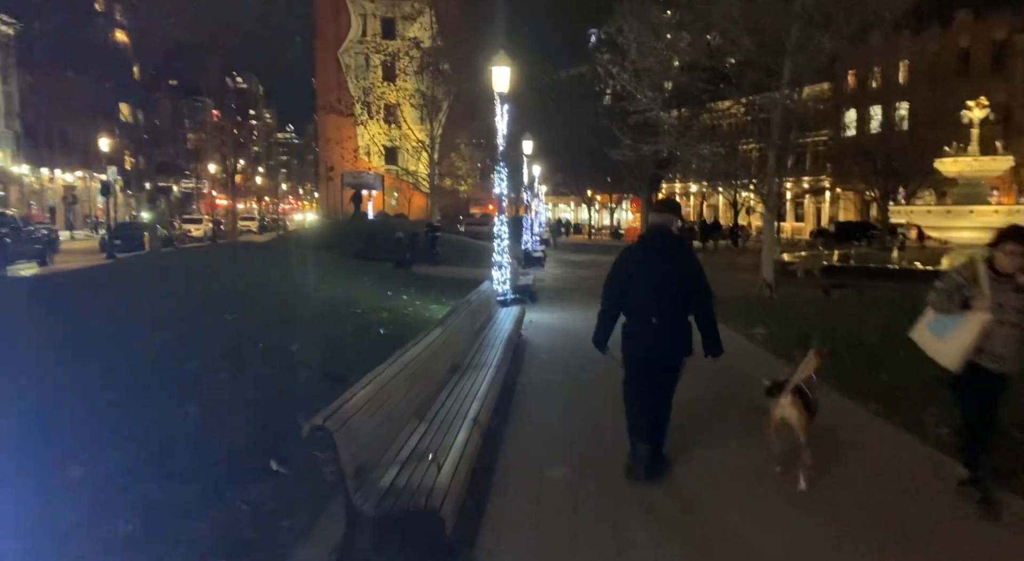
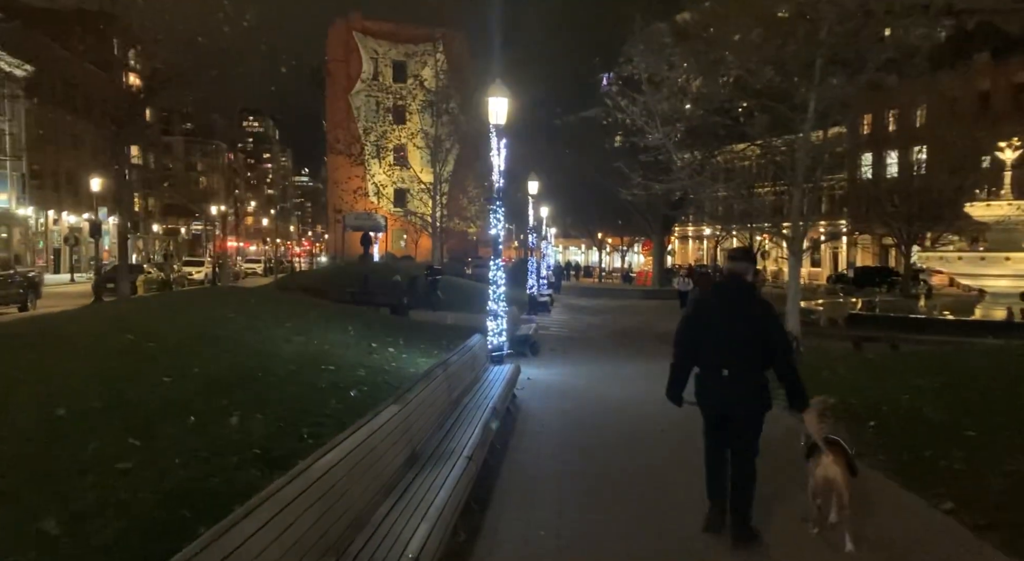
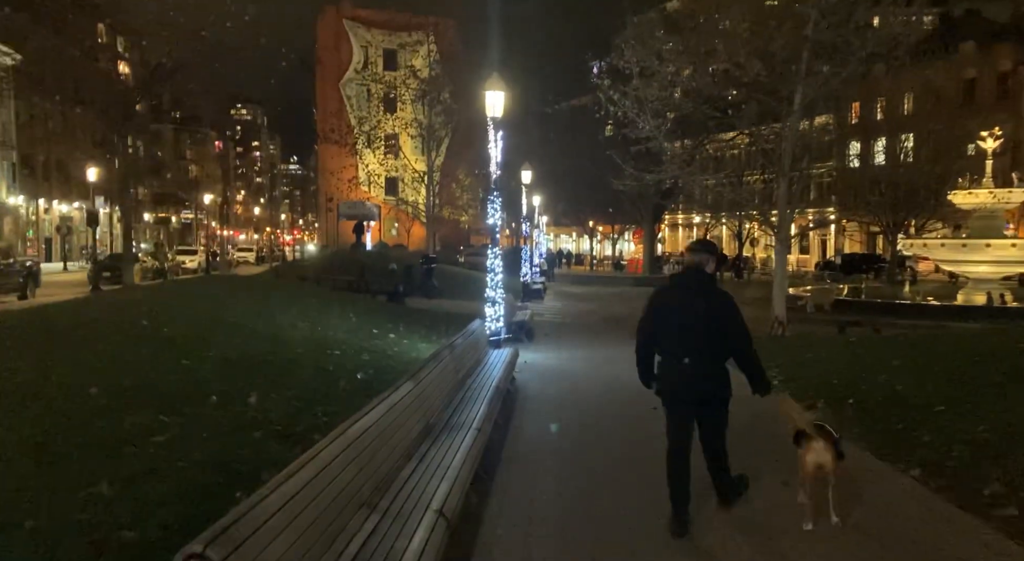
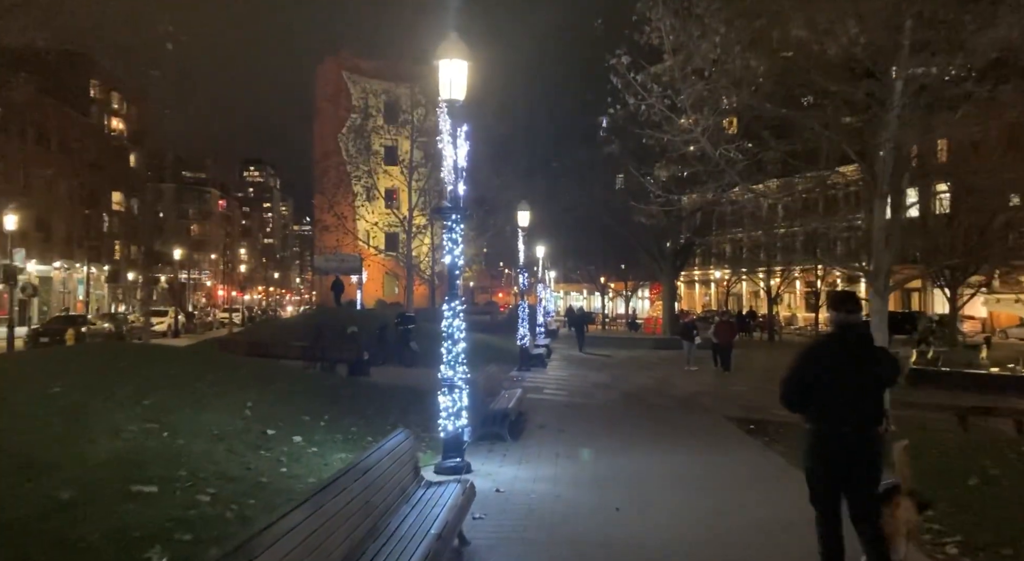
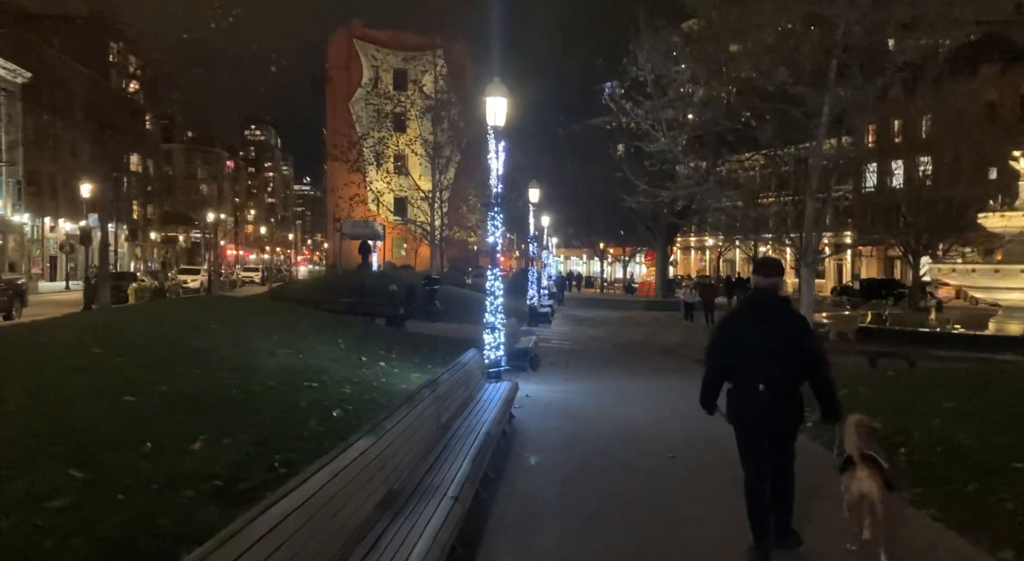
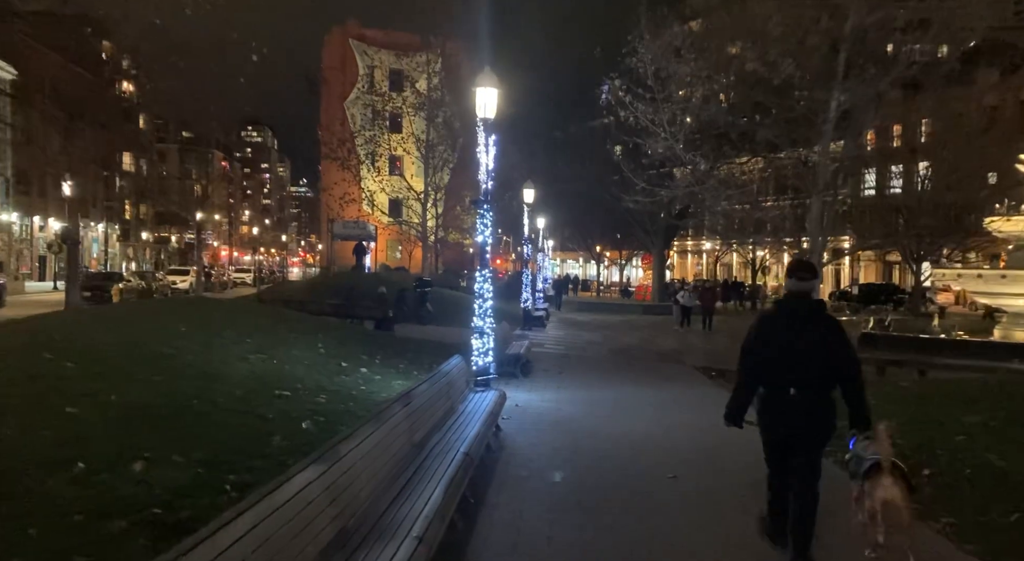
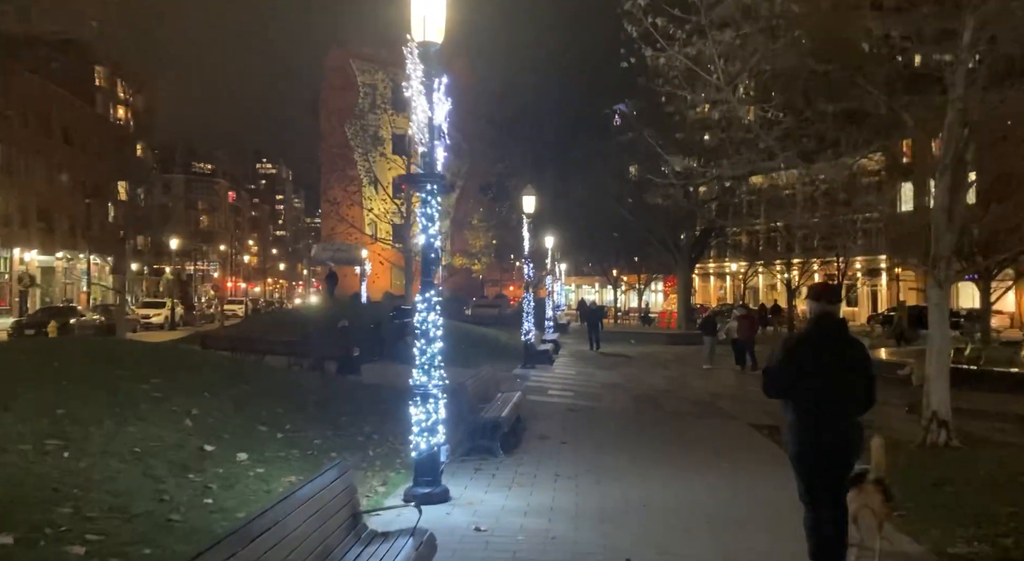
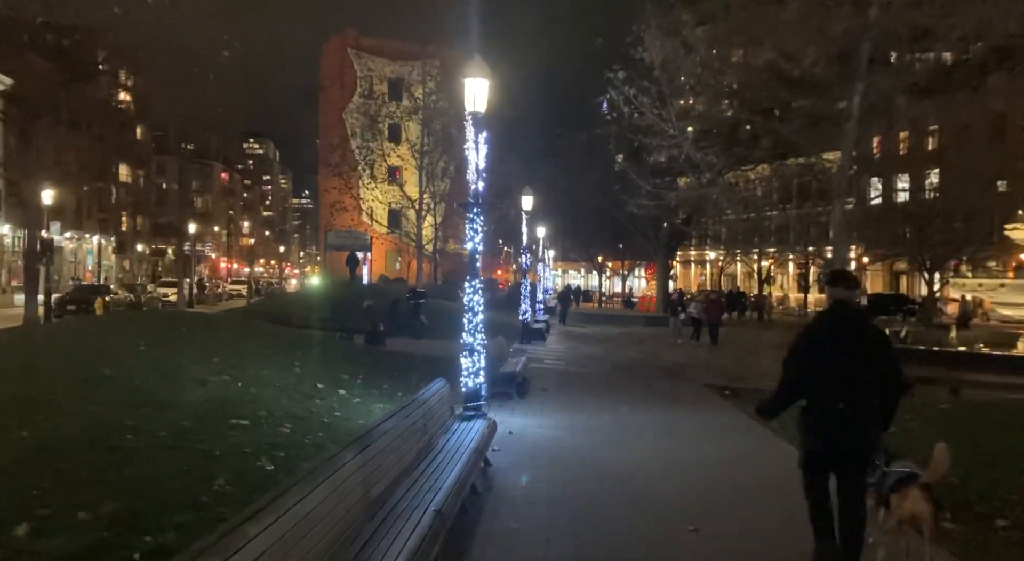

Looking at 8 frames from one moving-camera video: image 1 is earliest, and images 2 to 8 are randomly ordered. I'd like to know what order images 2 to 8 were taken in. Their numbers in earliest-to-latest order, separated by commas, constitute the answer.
3, 2, 5, 6, 8, 4, 7
